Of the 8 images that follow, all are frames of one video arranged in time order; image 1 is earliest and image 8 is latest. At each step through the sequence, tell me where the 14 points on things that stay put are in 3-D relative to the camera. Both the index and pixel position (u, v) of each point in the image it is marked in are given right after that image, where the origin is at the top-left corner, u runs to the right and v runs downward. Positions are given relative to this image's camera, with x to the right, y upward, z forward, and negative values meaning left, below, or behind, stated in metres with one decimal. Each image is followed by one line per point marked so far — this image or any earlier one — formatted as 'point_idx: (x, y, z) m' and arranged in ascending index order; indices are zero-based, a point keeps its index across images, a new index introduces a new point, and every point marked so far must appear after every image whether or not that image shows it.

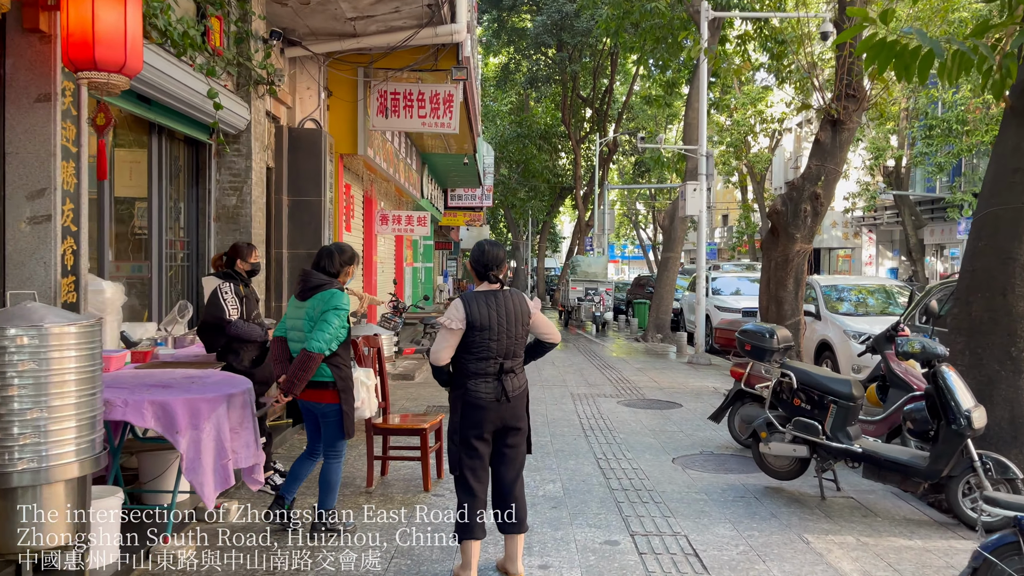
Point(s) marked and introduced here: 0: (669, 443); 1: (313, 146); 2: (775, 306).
0: (+1.4, -1.4, +6.9) m
1: (-2.4, +1.7, +9.6) m
2: (+3.2, -0.2, +9.5) m
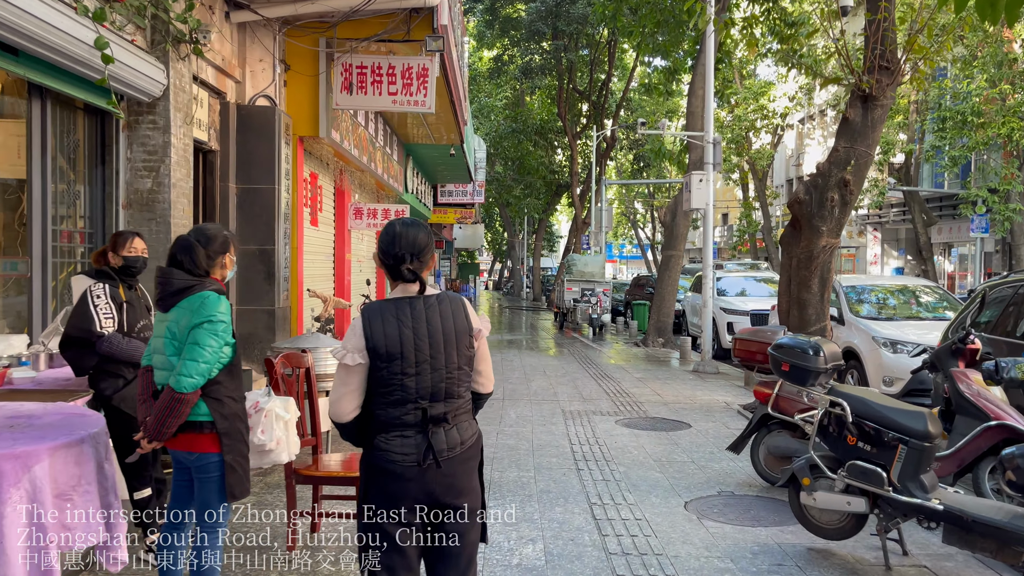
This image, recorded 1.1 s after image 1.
0: (+1.2, -1.4, +5.7) m
1: (-2.6, +1.7, +8.3) m
2: (+3.0, -0.2, +8.2) m
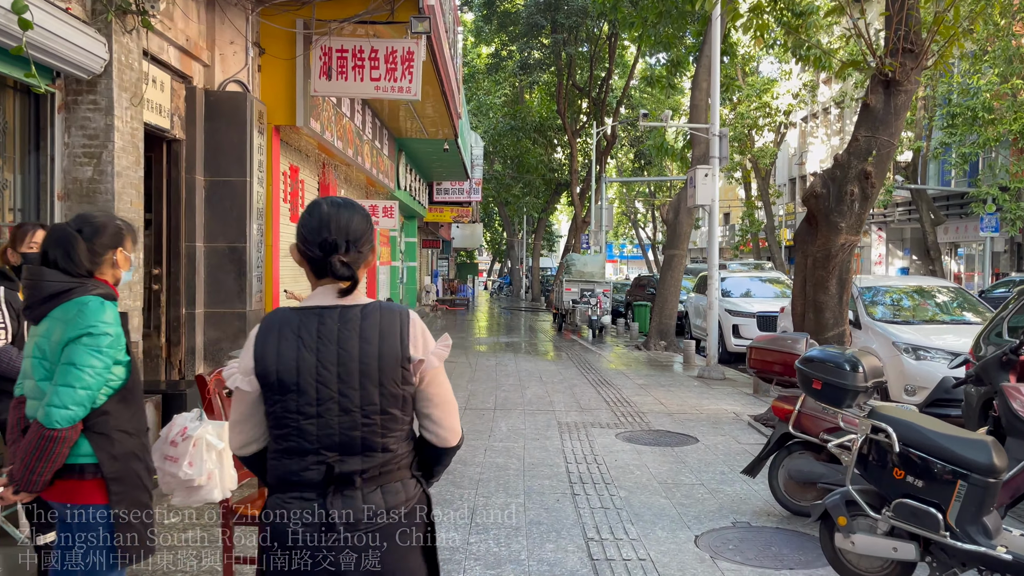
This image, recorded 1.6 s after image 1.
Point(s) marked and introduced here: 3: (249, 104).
0: (+1.1, -1.4, +5.0) m
1: (-2.7, +1.7, +7.6) m
2: (+2.9, -0.2, +7.6) m
3: (-2.6, +1.8, +7.7) m
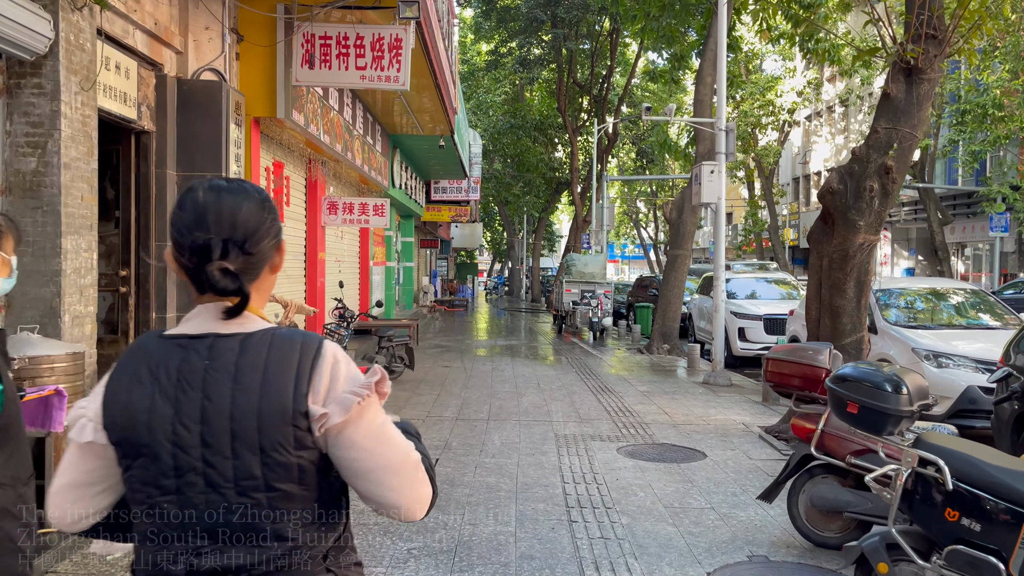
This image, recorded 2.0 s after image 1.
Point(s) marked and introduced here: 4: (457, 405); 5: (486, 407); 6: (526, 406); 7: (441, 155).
0: (+1.1, -1.4, +4.5) m
1: (-2.8, +1.7, +7.1) m
2: (+2.9, -0.3, +7.0) m
3: (-2.7, +1.8, +7.2) m
4: (-0.6, -1.3, +8.7) m
5: (-0.3, -1.3, +8.5) m
6: (+0.2, -1.3, +8.7) m
7: (-1.7, +3.1, +18.5) m
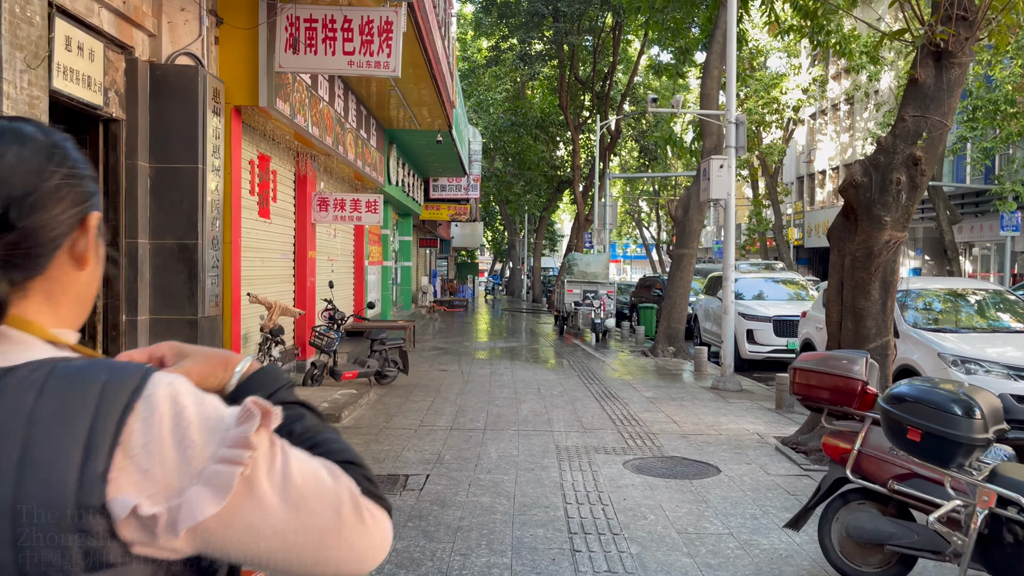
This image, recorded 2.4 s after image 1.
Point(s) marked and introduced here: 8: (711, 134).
0: (+1.0, -1.4, +4.0) m
1: (-2.8, +1.7, +6.6) m
2: (+2.8, -0.3, +6.5) m
3: (-2.7, +1.8, +6.7) m
4: (-0.6, -1.3, +8.2) m
5: (-0.3, -1.3, +8.0) m
6: (+0.1, -1.3, +8.2) m
7: (-1.7, +3.1, +18.0) m
8: (+3.8, +2.9, +15.0) m
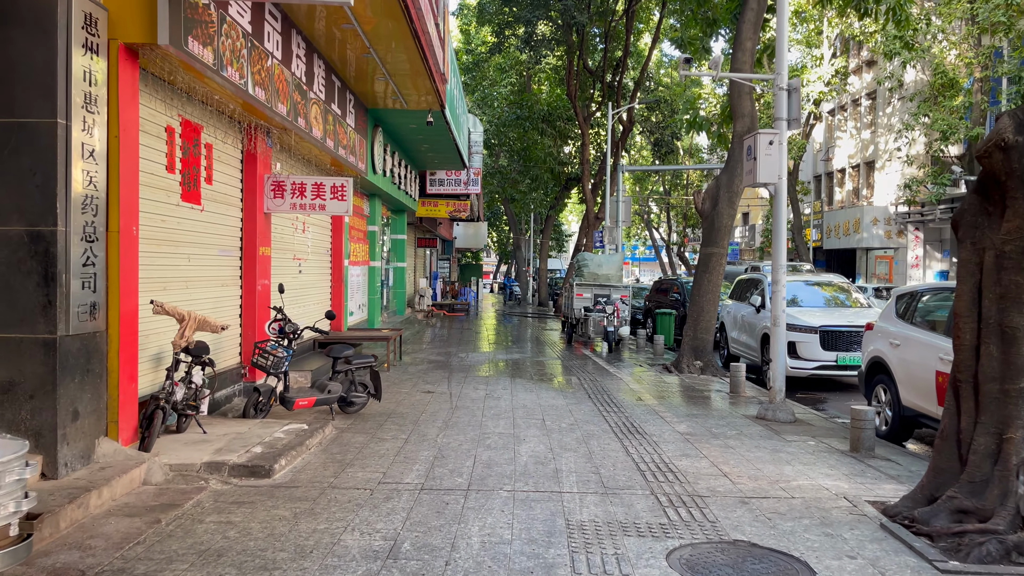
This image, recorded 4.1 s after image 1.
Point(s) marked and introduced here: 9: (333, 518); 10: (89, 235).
0: (+1.0, -1.5, +2.0) m
1: (-2.8, +1.6, +4.7) m
2: (+2.8, -0.3, +4.5) m
3: (-2.7, +1.7, +4.7) m
4: (-0.7, -1.4, +6.2) m
5: (-0.3, -1.4, +6.0) m
6: (+0.1, -1.4, +6.2) m
7: (-1.6, +3.1, +16.0) m
8: (+3.8, +2.9, +13.0) m
9: (-1.1, -1.4, +4.7) m
10: (-2.7, +0.3, +5.0) m
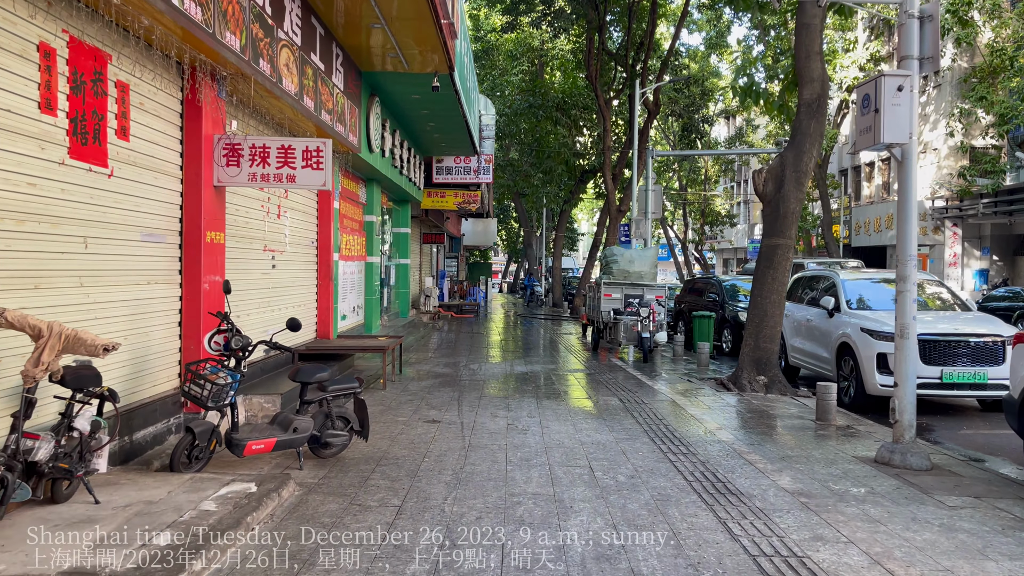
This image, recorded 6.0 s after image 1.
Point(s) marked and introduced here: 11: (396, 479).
0: (+1.2, -1.5, -0.2) m
1: (-2.6, +1.6, +2.5) m
2: (+3.0, -0.3, +2.3) m
3: (-2.5, +1.8, +2.6) m
4: (-0.4, -1.3, +4.0) m
5: (-0.1, -1.3, +3.9) m
6: (+0.3, -1.3, +4.0) m
7: (-1.3, +3.1, +13.8) m
8: (+4.1, +2.9, +10.8) m
9: (-0.8, -1.4, +2.5) m
10: (-2.5, +0.4, +2.8) m
11: (-0.8, -1.3, +5.4) m
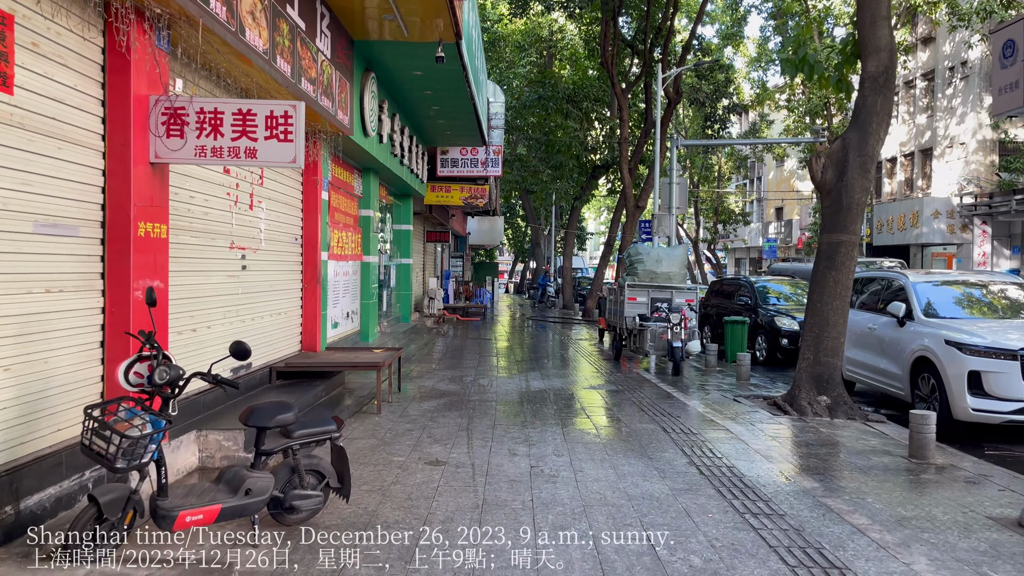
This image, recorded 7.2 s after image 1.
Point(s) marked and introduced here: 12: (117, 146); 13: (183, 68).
0: (+1.3, -1.5, -1.7) m
1: (-2.4, +1.6, +1.0) m
2: (+3.2, -0.4, +0.8) m
3: (-2.3, +1.7, +1.1) m
4: (-0.3, -1.4, +2.5) m
5: (+0.1, -1.4, +2.3) m
6: (+0.5, -1.4, +2.5) m
7: (-1.1, +3.0, +12.3) m
8: (+4.3, +2.8, +9.2) m
9: (-0.7, -1.4, +1.0) m
10: (-2.3, +0.3, +1.3) m
11: (-0.6, -1.4, +3.9) m
12: (-2.4, +0.8, +4.7) m
13: (-2.3, +1.5, +5.6) m
